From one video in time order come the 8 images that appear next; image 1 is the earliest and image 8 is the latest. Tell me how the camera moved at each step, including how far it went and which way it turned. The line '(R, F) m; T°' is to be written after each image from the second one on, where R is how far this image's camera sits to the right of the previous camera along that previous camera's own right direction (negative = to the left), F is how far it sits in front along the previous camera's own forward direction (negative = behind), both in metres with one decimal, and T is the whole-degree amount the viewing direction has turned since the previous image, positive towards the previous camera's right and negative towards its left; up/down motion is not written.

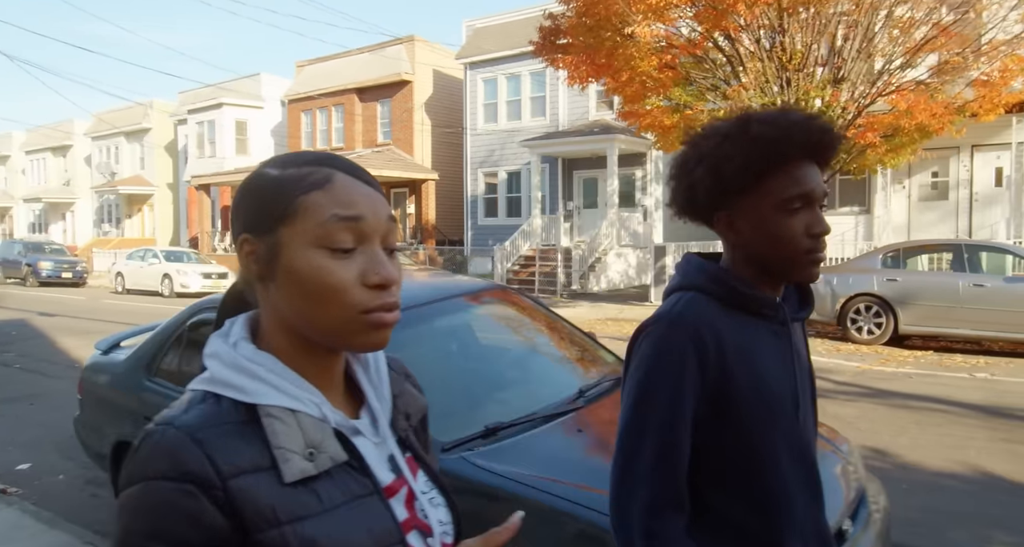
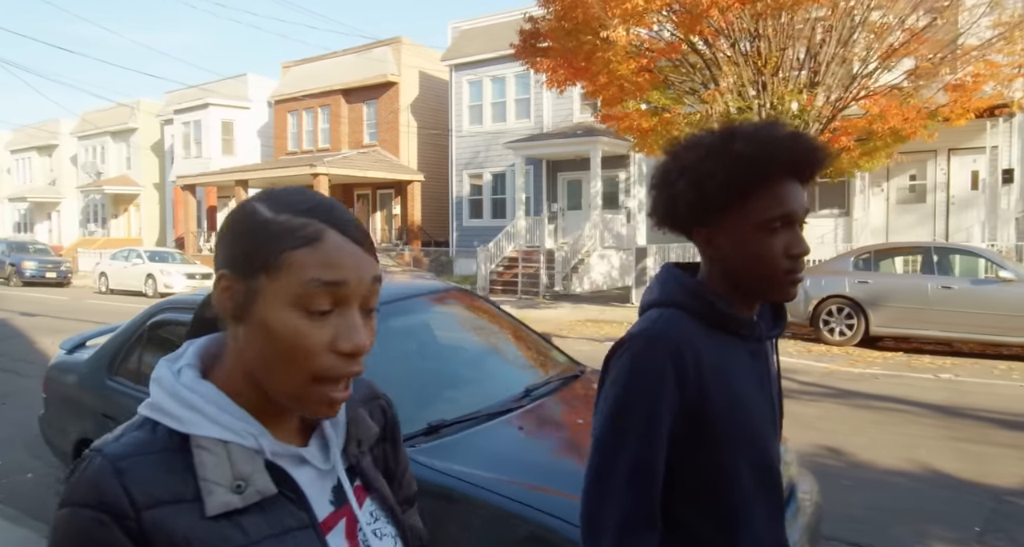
(+0.2, -0.1) m; +1°
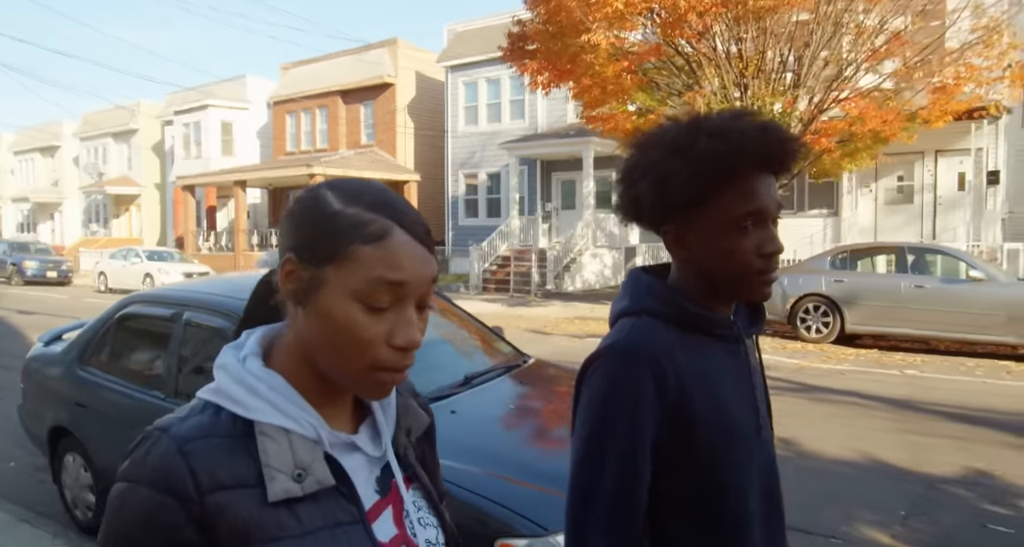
(+0.3, -0.2) m; 0°
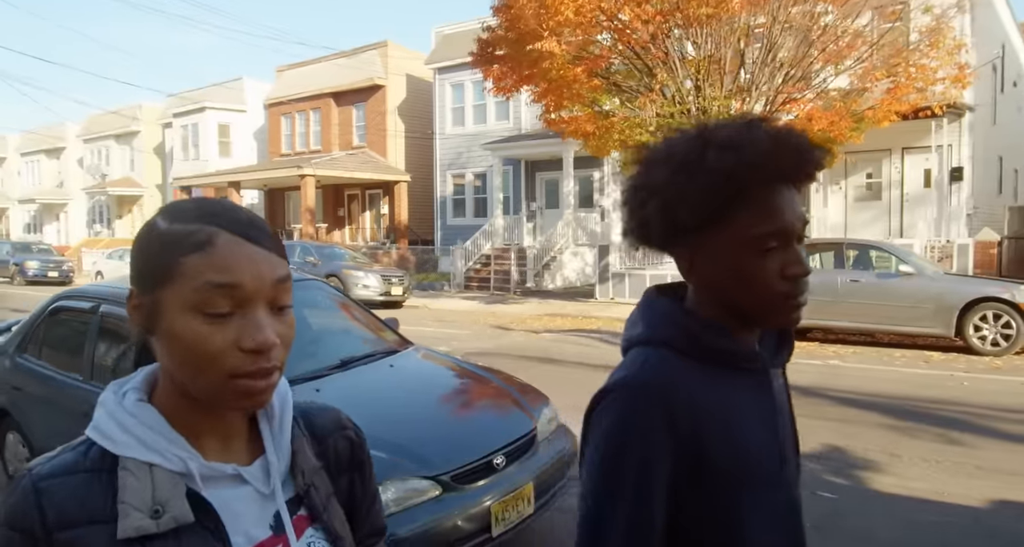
(+0.9, -0.5) m; -1°
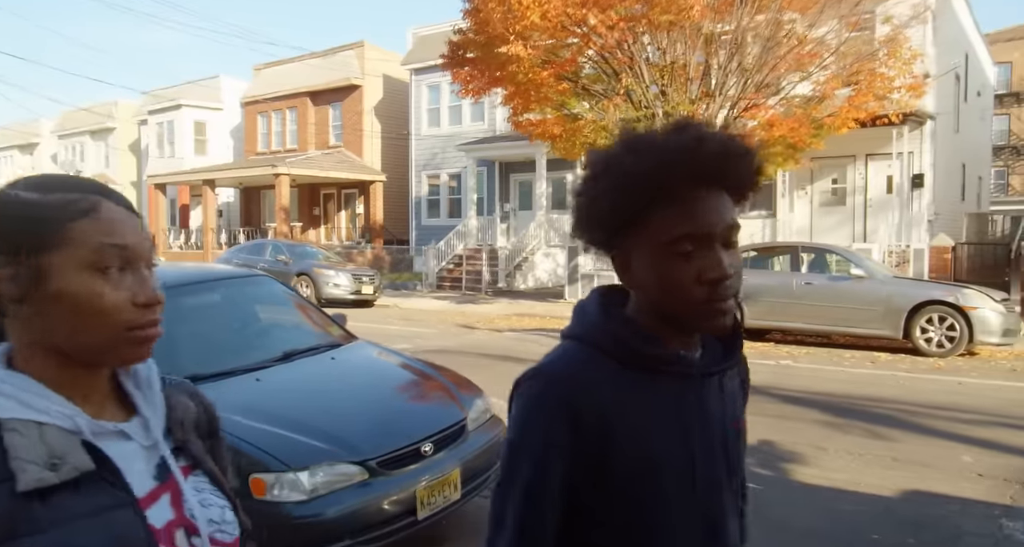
(+0.3, -0.2) m; +1°
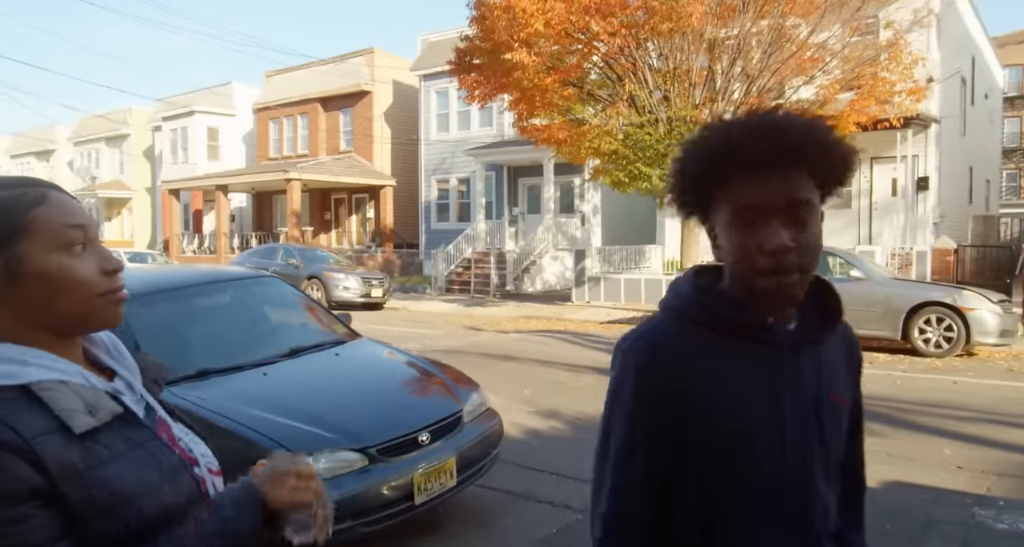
(+0.1, -0.2) m; -1°
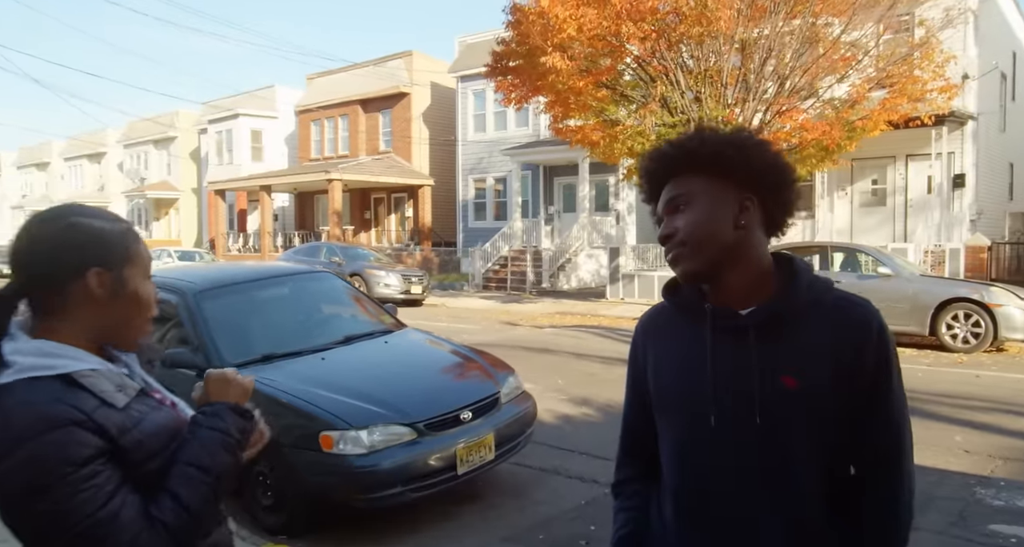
(0.0, -0.5) m; -3°
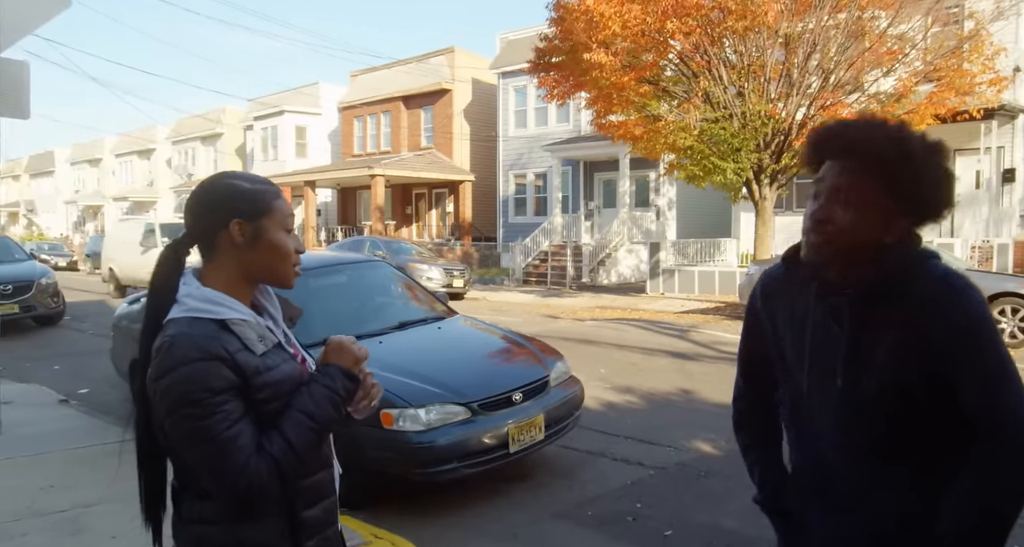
(-0.1, -0.3) m; -3°
